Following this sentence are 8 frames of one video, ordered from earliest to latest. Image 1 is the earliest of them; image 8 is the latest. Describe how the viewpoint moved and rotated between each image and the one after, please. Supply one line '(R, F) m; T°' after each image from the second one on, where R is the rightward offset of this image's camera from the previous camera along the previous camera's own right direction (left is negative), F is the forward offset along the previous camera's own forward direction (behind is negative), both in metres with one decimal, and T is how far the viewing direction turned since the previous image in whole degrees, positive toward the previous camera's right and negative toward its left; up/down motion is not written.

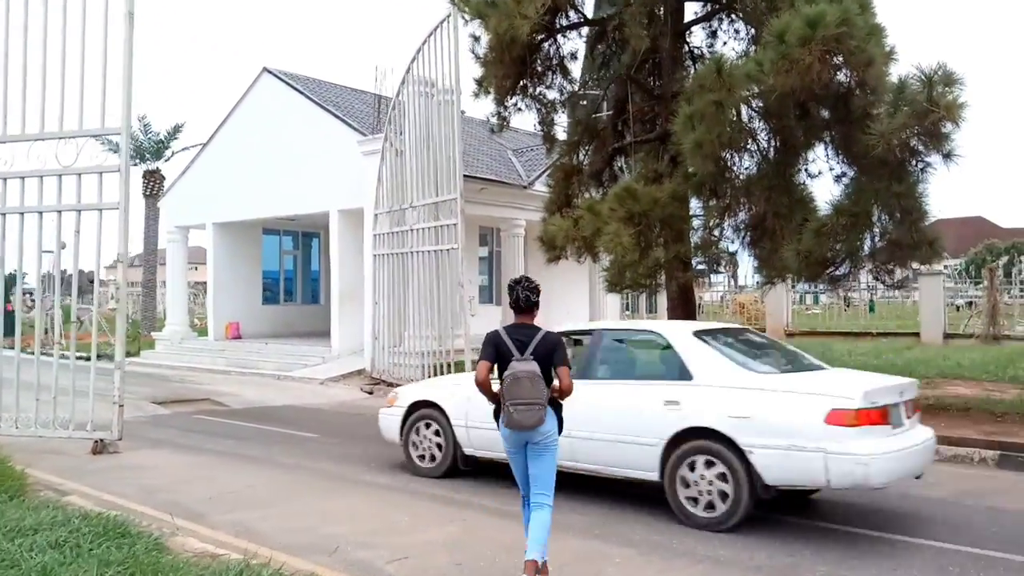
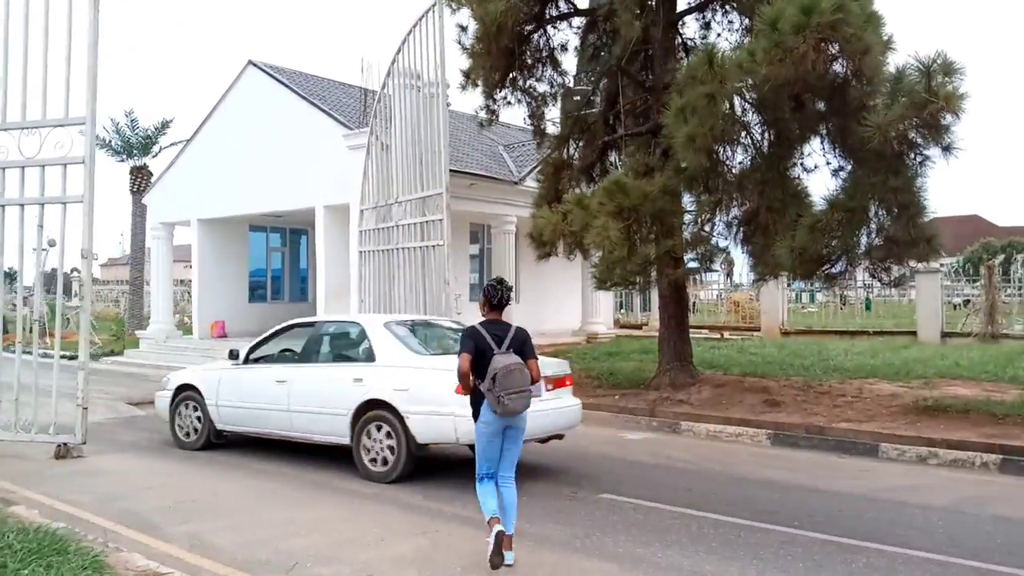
(+0.1, +0.3) m; 0°
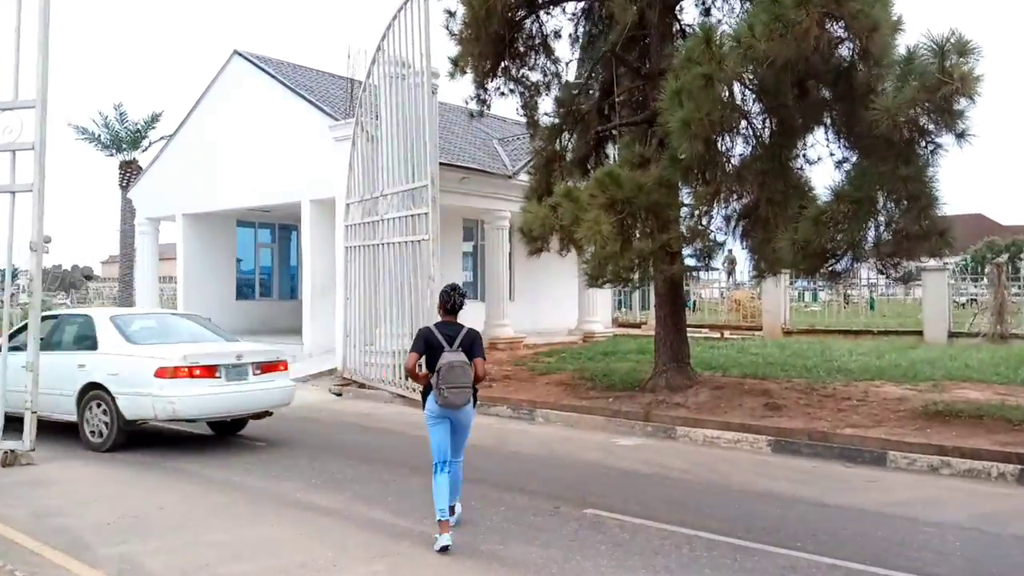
(+0.2, +0.6) m; 0°
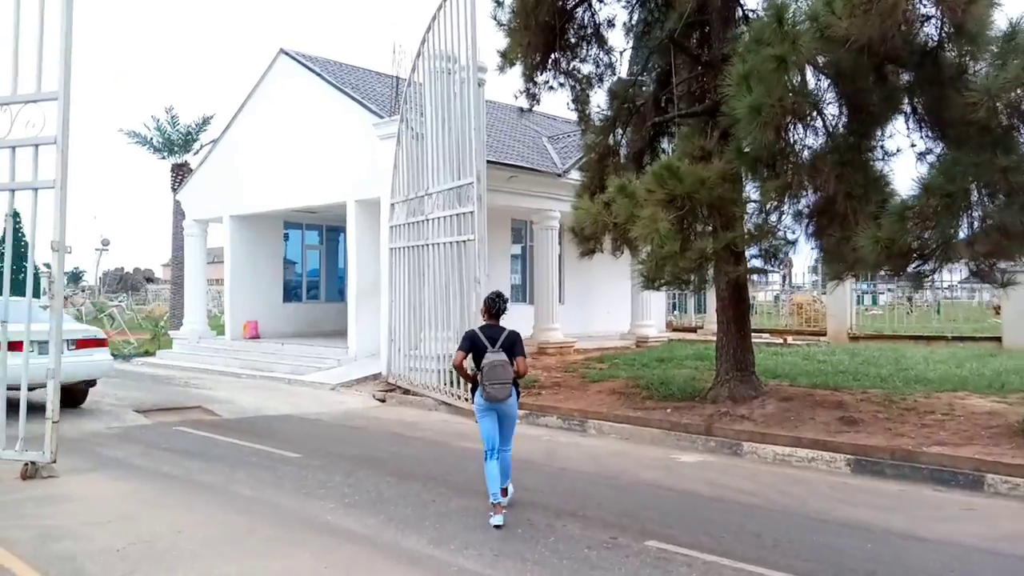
(0.0, +0.7) m; -4°
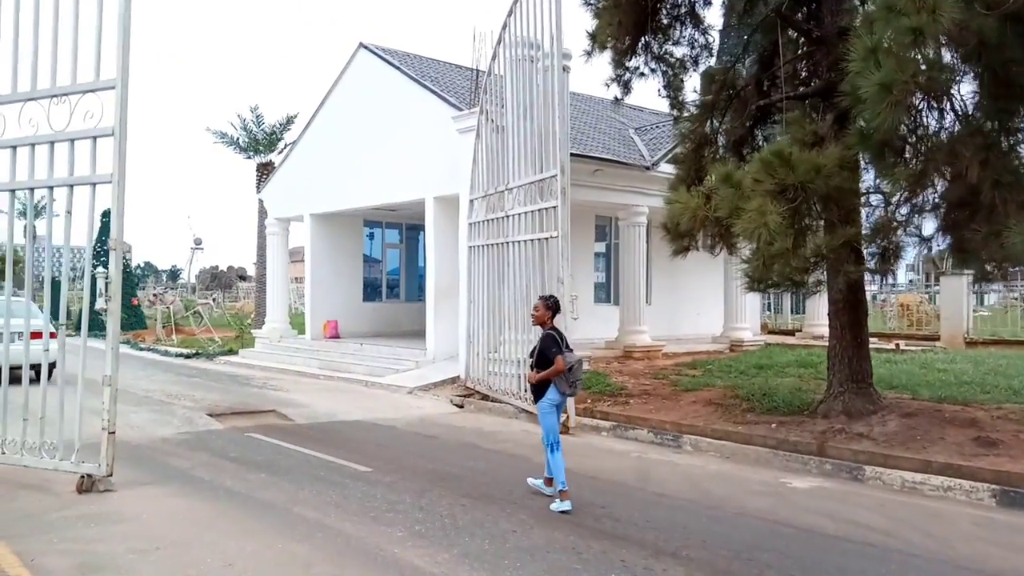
(-0.1, +0.8) m; -6°
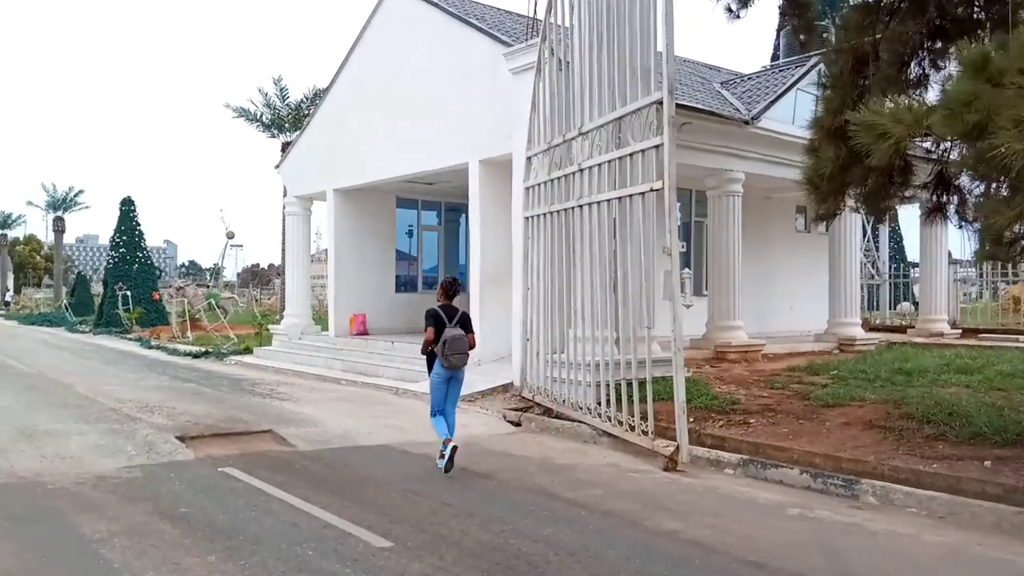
(-0.4, +3.0) m; -3°
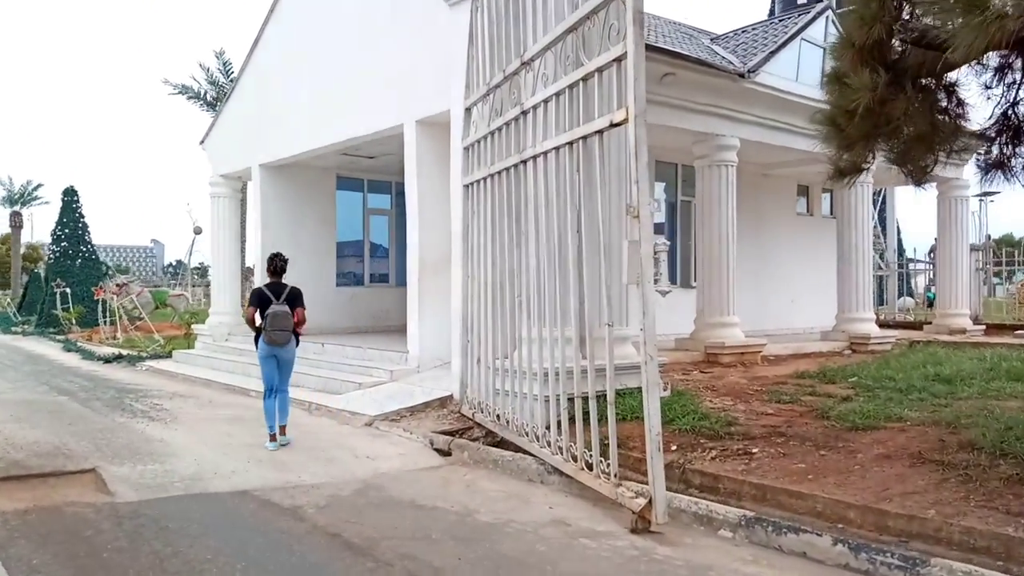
(+0.6, +2.3) m; +1°
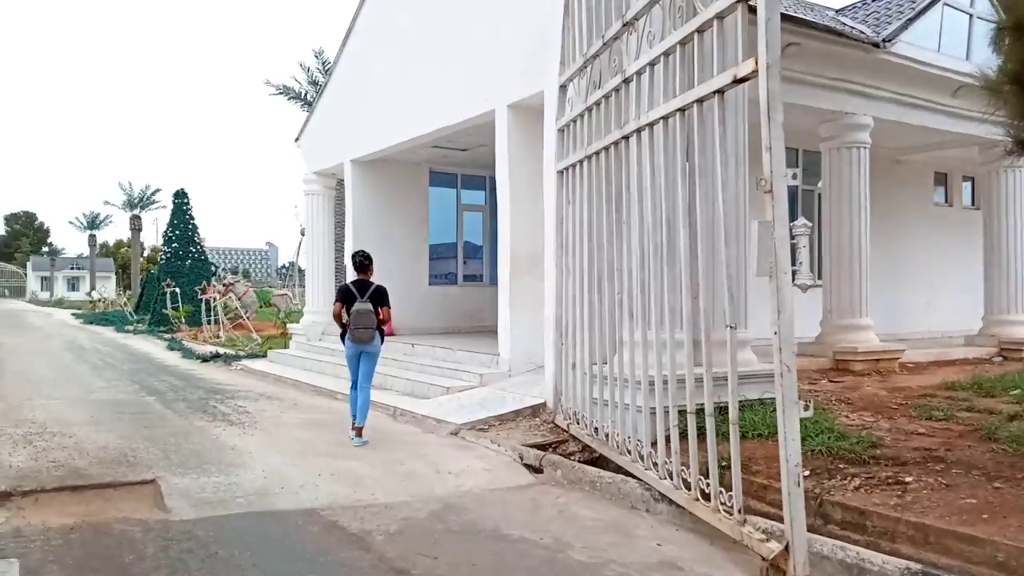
(0.0, +0.8) m; -7°
